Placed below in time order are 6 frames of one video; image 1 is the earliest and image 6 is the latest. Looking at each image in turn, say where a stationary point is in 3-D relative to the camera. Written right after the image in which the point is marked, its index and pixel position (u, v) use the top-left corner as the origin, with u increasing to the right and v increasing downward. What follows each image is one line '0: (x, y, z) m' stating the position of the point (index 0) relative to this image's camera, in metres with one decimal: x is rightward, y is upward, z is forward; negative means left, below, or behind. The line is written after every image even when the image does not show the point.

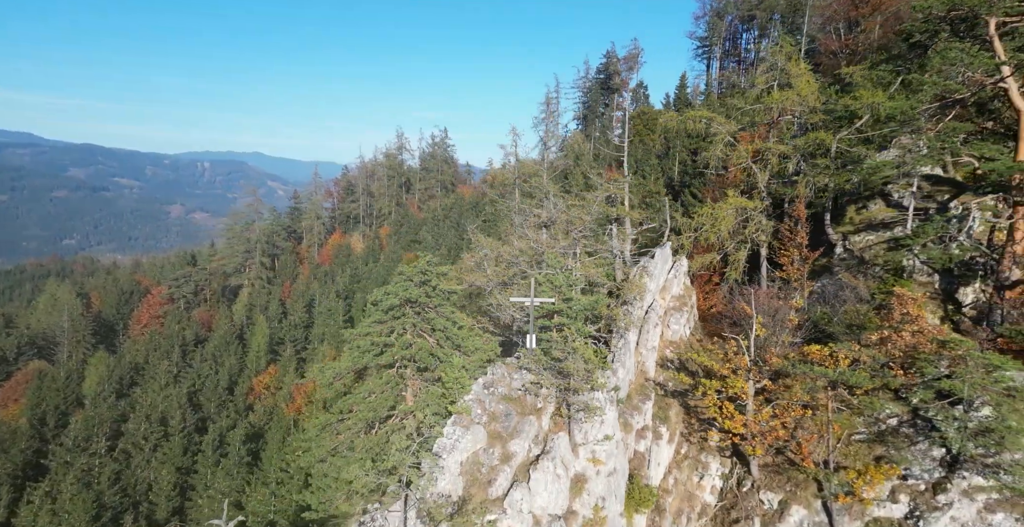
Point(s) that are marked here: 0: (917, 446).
0: (+11.6, -5.2, +16.2) m
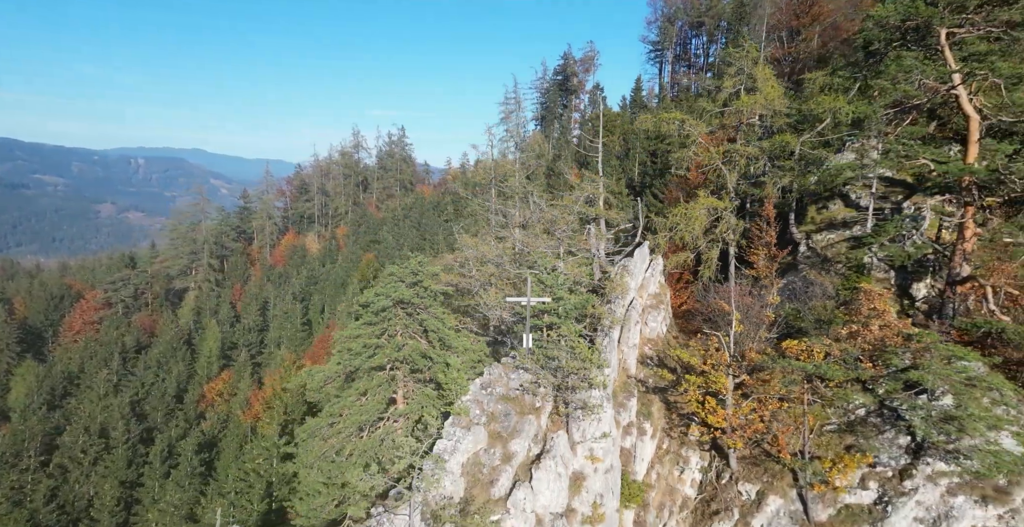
0: (+11.2, -5.1, +17.1) m
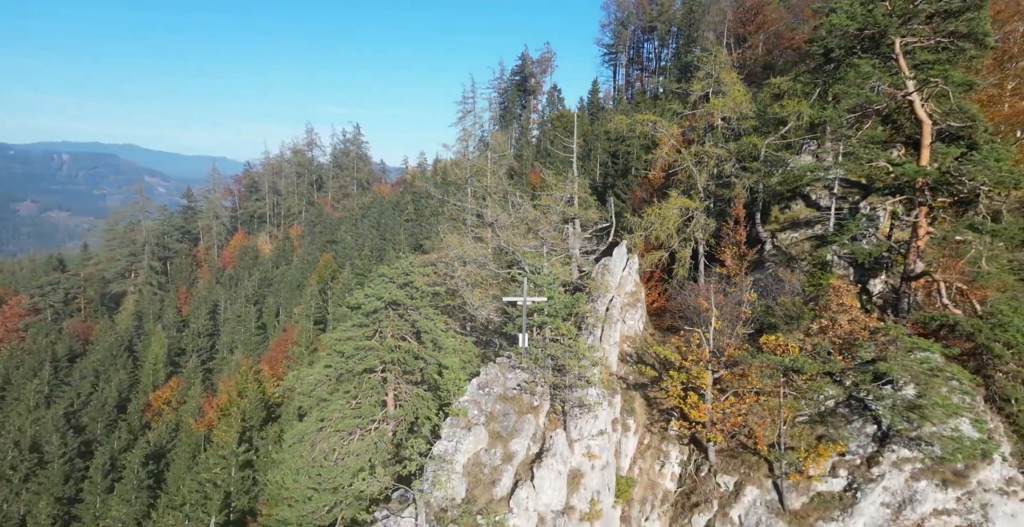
0: (+10.8, -5.1, +17.9) m
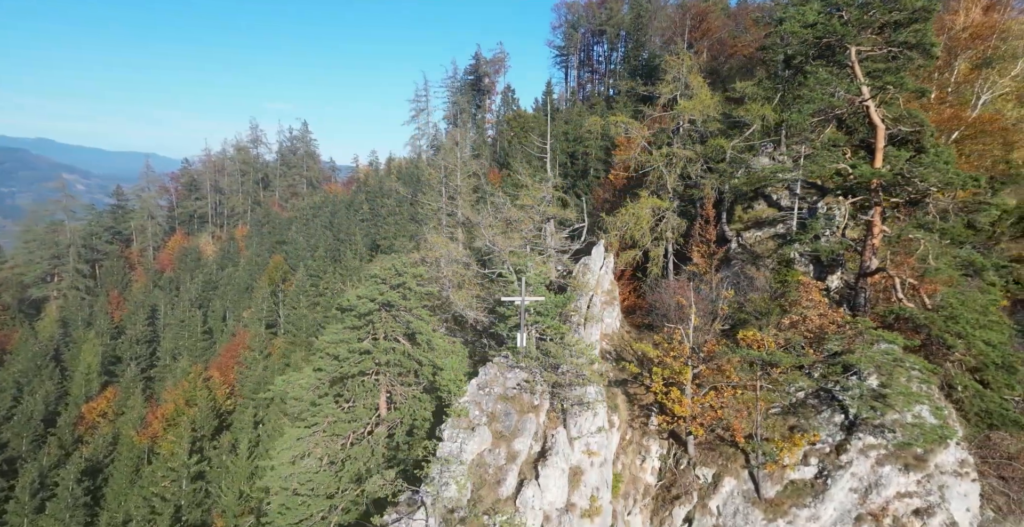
0: (+10.3, -5.0, +18.8) m
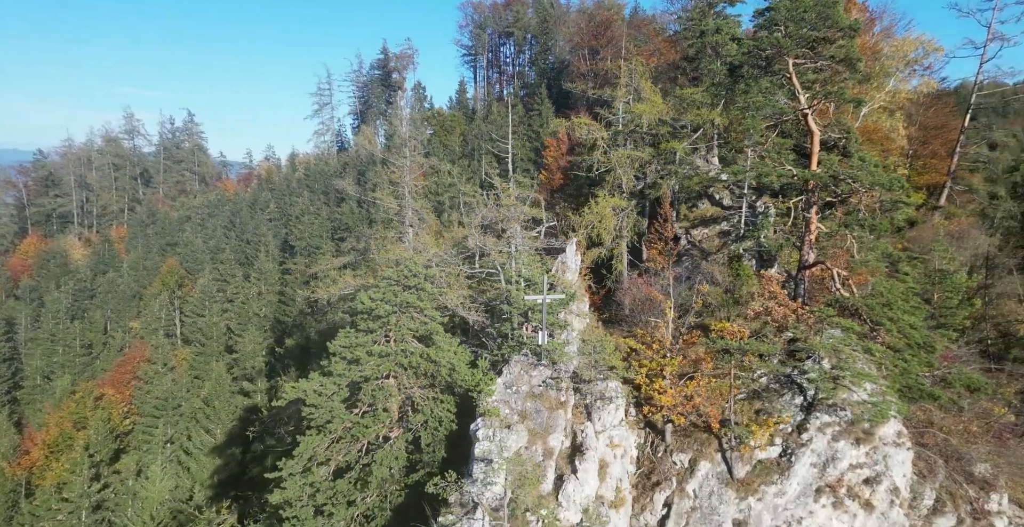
0: (+9.7, -4.8, +20.4) m
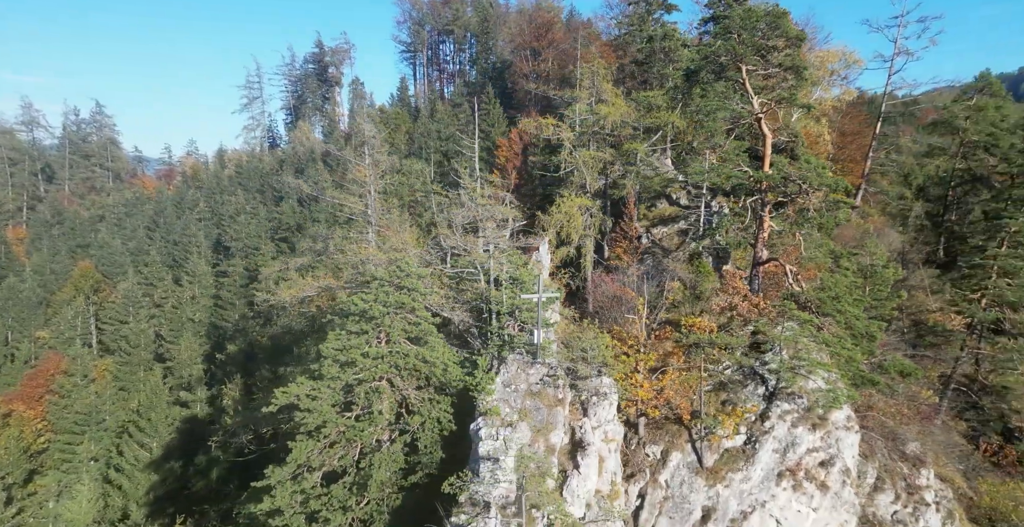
0: (+8.8, -4.7, +21.5) m
